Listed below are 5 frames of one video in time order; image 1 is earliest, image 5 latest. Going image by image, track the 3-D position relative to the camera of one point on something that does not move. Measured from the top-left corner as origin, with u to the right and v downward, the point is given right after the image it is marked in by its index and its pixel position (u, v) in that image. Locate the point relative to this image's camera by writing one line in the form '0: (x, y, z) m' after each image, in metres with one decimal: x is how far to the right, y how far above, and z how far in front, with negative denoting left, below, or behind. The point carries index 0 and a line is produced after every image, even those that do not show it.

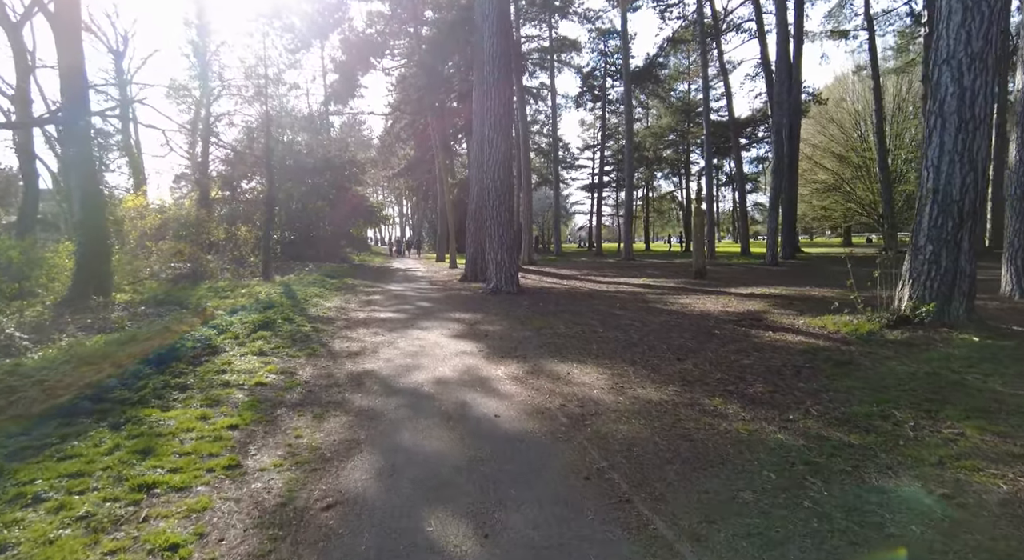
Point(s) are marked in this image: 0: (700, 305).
0: (+3.7, -0.5, +10.7) m
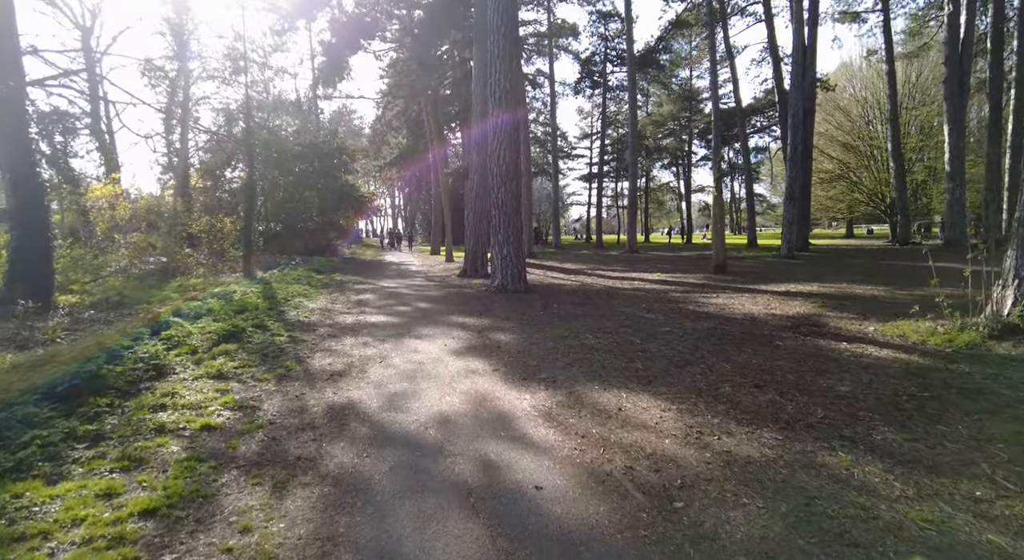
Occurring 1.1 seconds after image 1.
0: (+3.9, -0.5, +9.3) m
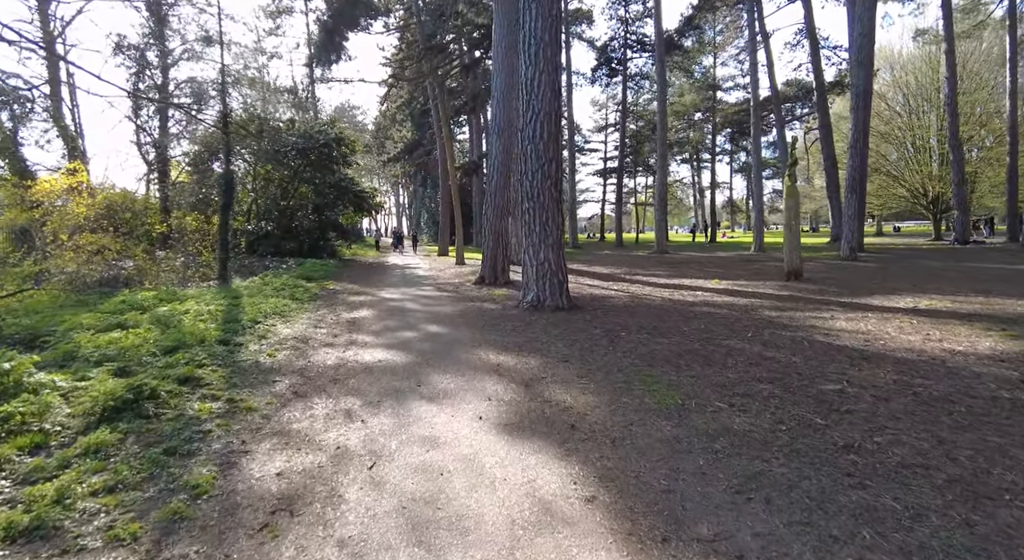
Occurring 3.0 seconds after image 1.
0: (+4.5, -0.7, +6.5) m
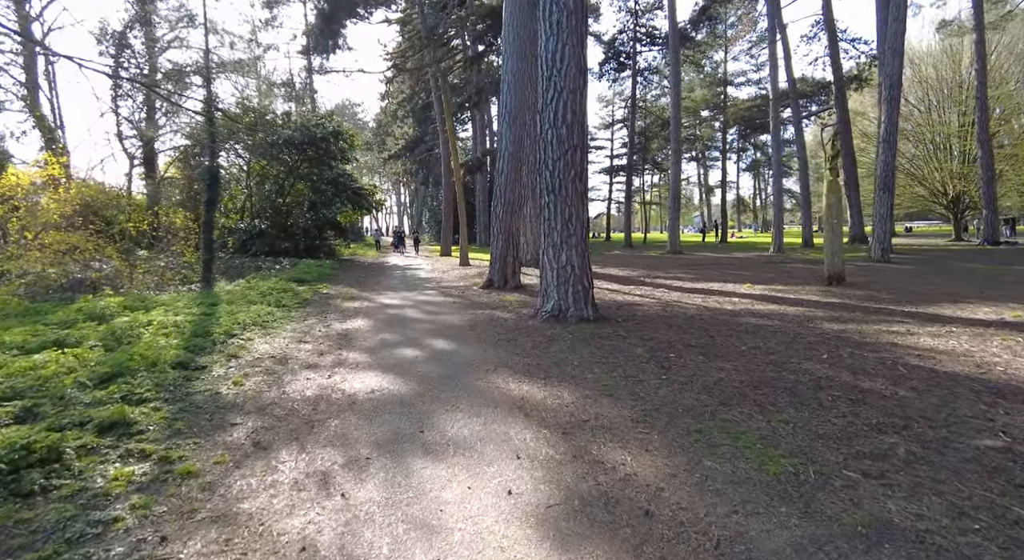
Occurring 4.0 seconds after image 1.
0: (+4.8, -0.8, +5.2) m
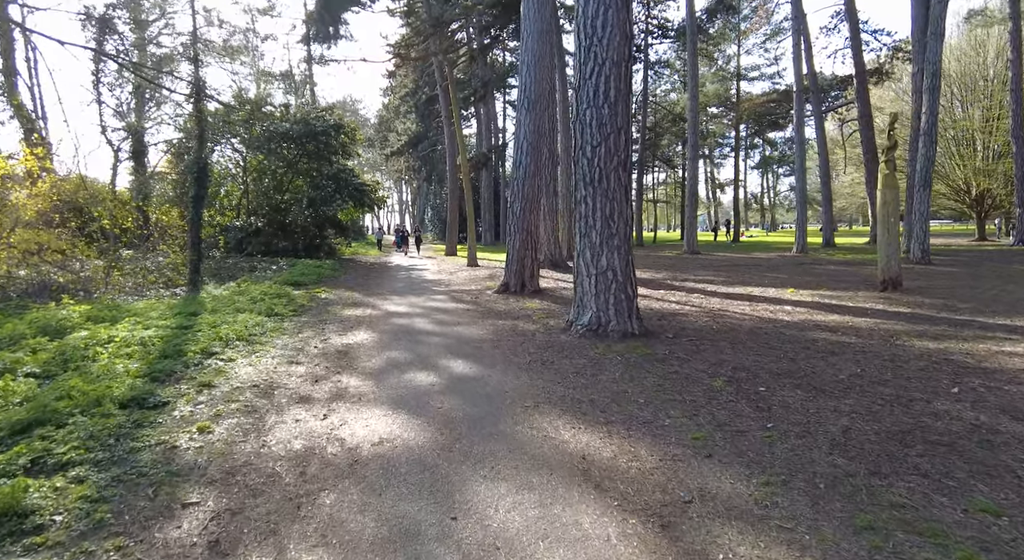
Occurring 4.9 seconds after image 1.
0: (+5.2, -0.9, +4.0) m
